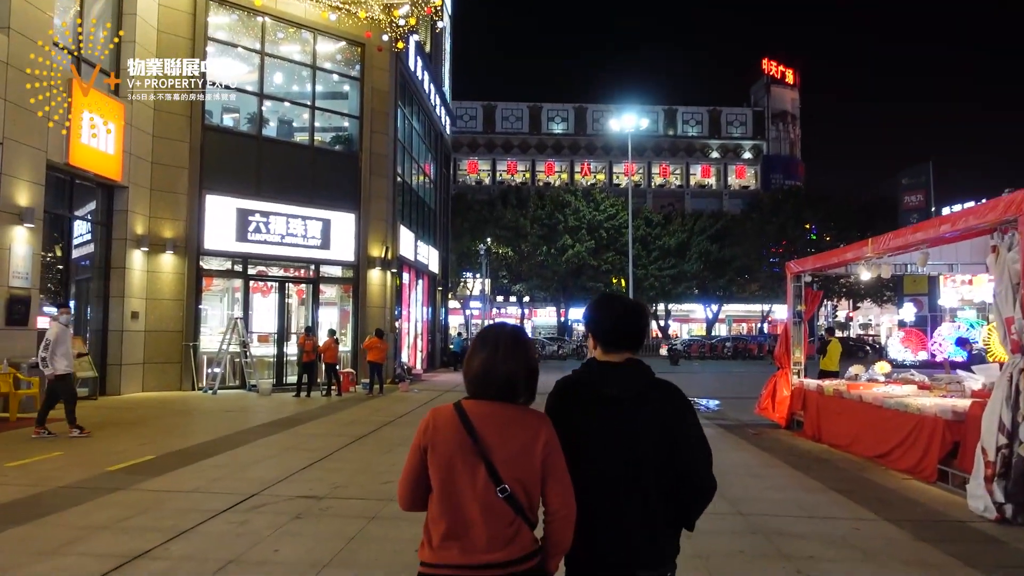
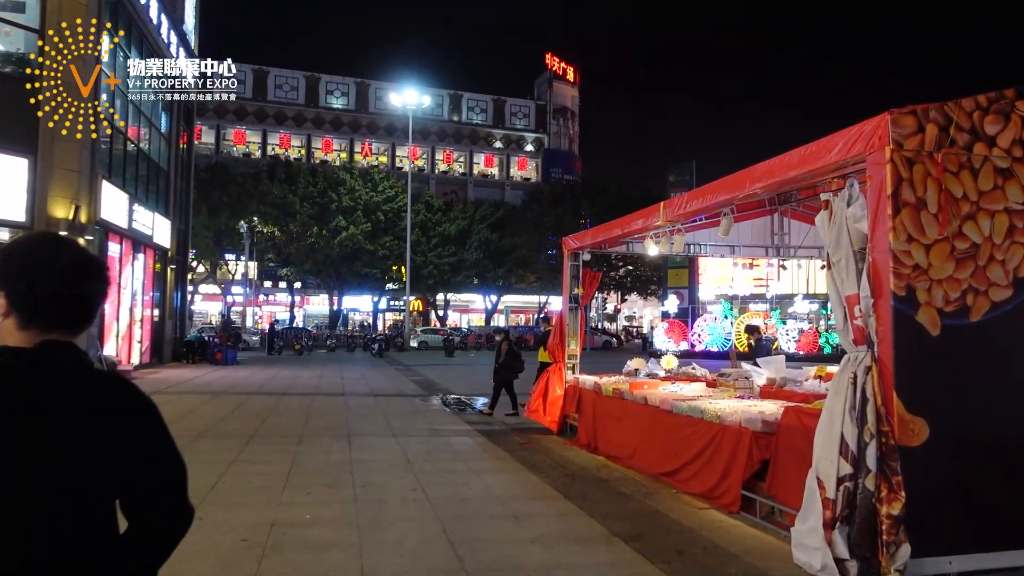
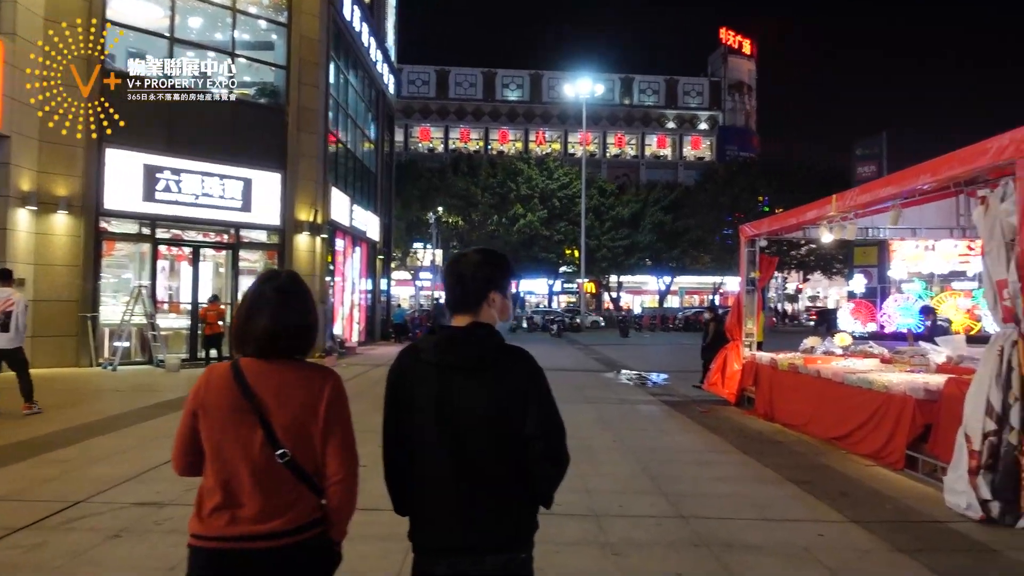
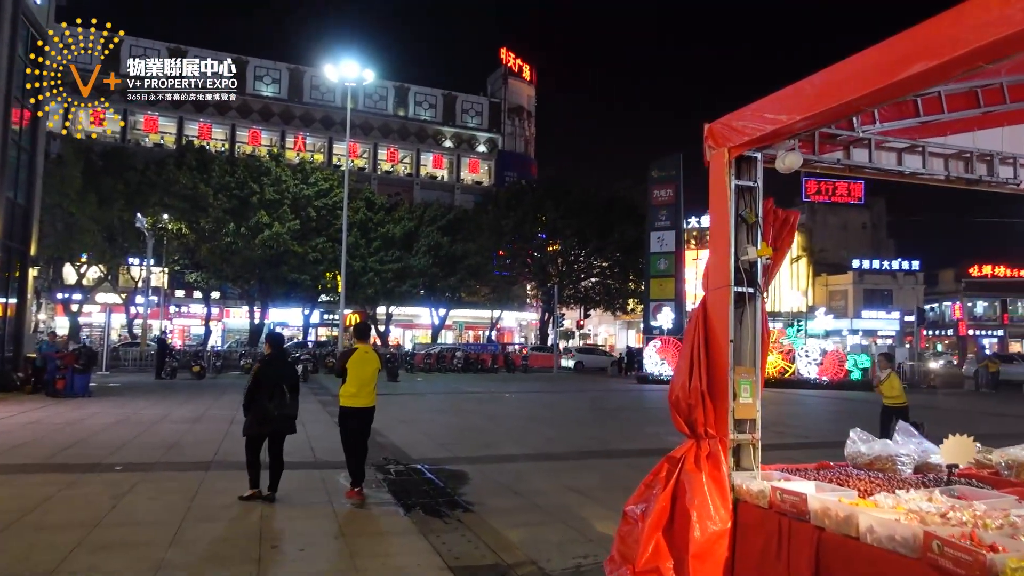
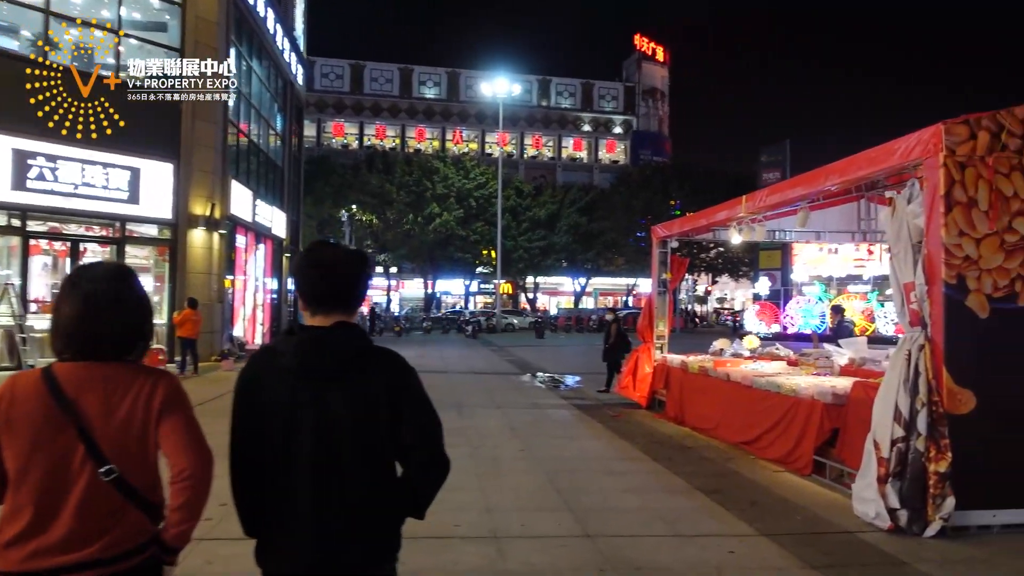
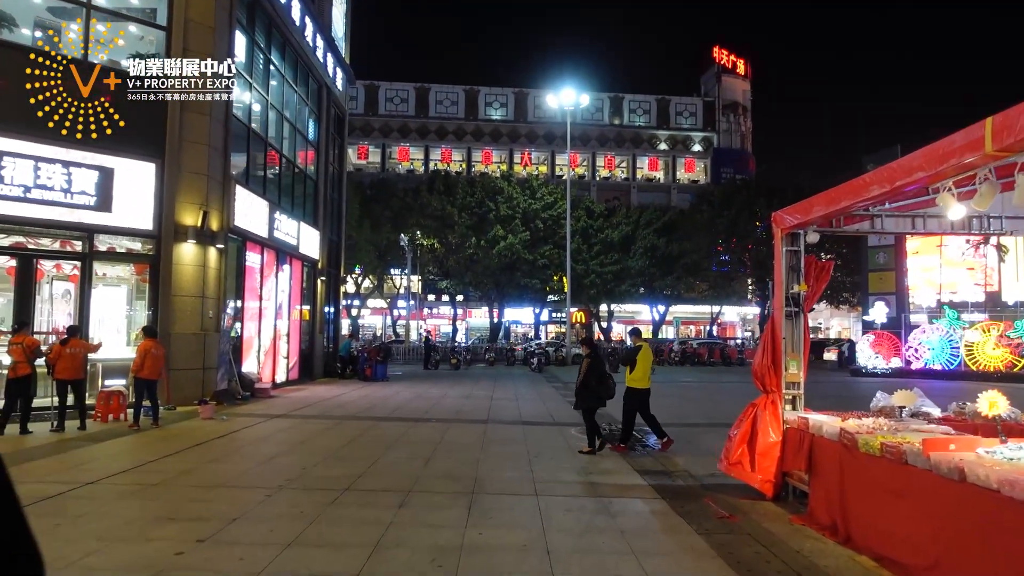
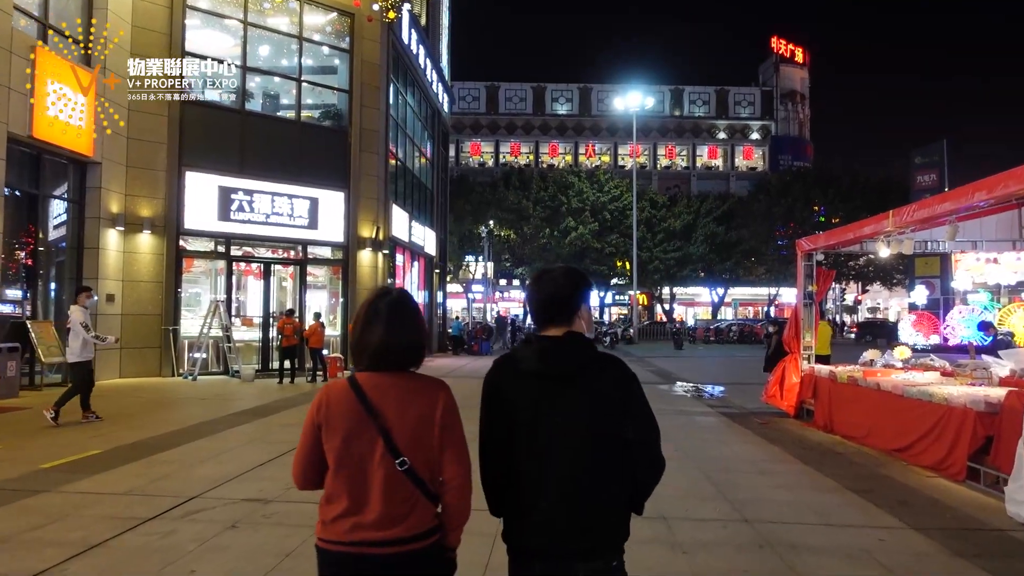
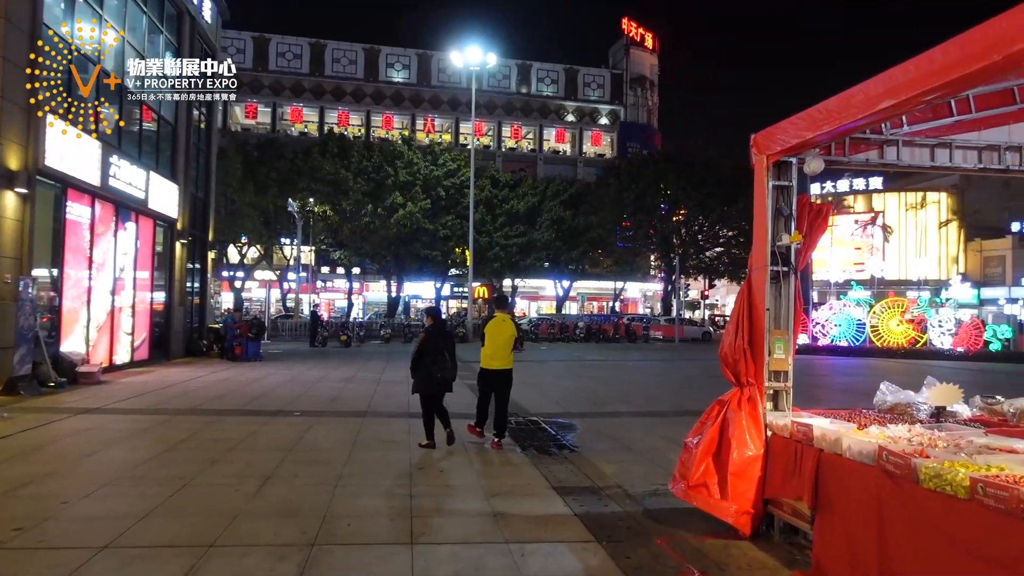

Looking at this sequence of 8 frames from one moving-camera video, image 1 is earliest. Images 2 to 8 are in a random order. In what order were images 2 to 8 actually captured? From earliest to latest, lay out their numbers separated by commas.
7, 3, 5, 2, 6, 8, 4
